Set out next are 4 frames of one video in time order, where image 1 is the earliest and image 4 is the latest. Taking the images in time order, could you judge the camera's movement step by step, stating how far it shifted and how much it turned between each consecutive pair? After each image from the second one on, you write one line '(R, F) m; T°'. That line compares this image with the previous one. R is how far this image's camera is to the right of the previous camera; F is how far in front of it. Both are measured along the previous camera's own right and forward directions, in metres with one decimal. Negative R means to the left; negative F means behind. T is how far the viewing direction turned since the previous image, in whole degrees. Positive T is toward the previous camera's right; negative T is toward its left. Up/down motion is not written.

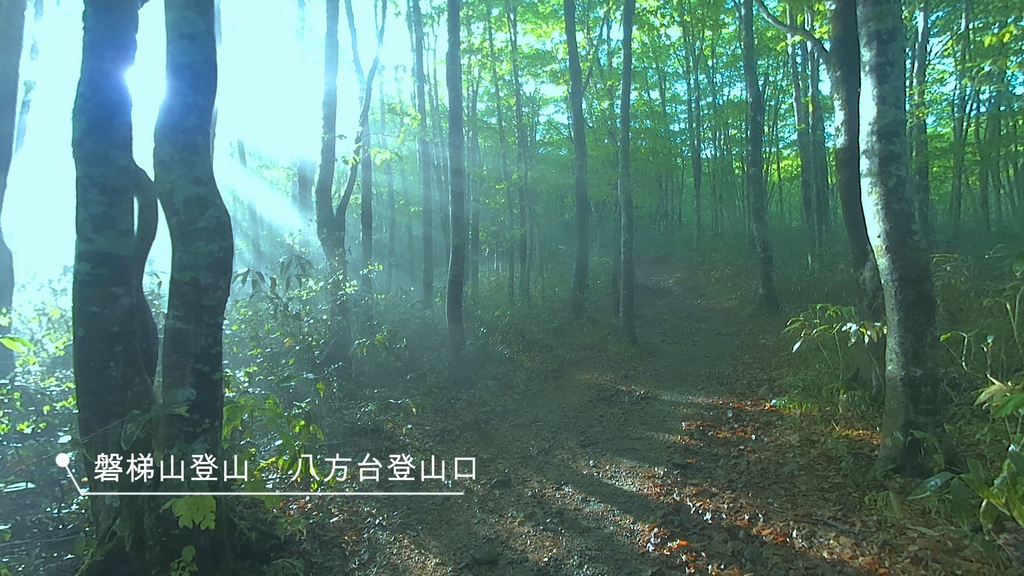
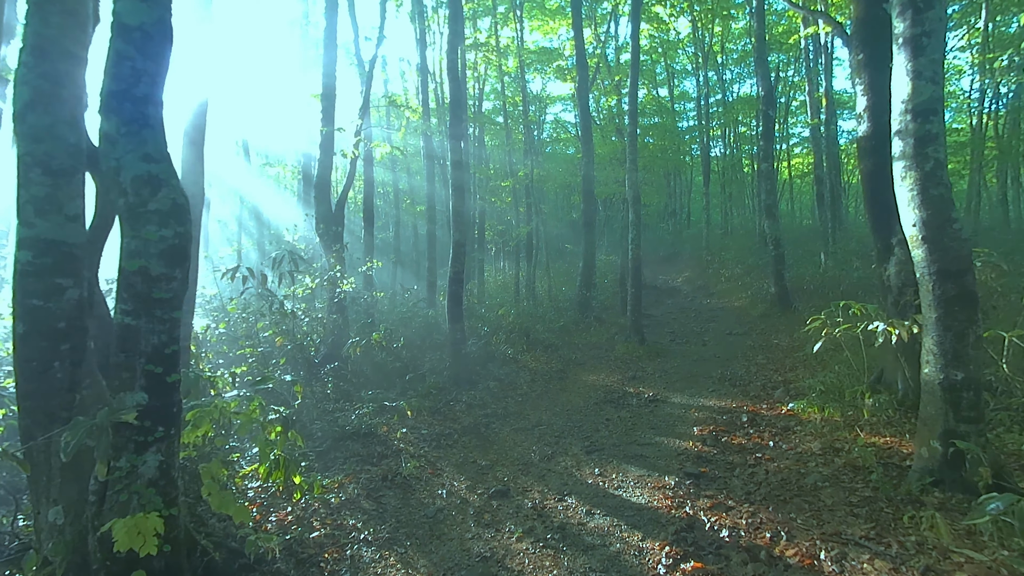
(+0.1, +0.4) m; -1°
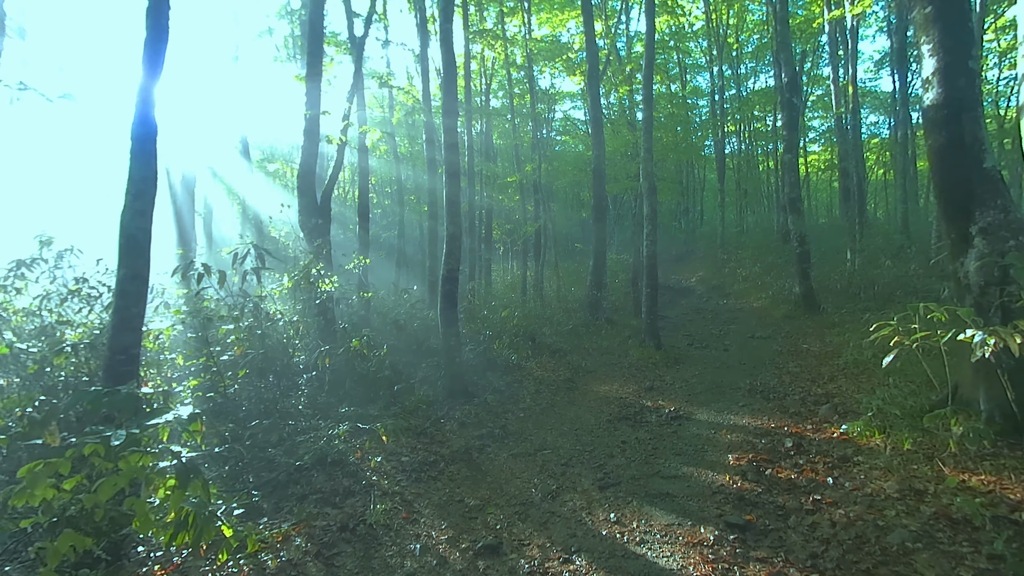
(+0.2, +1.2) m; -1°
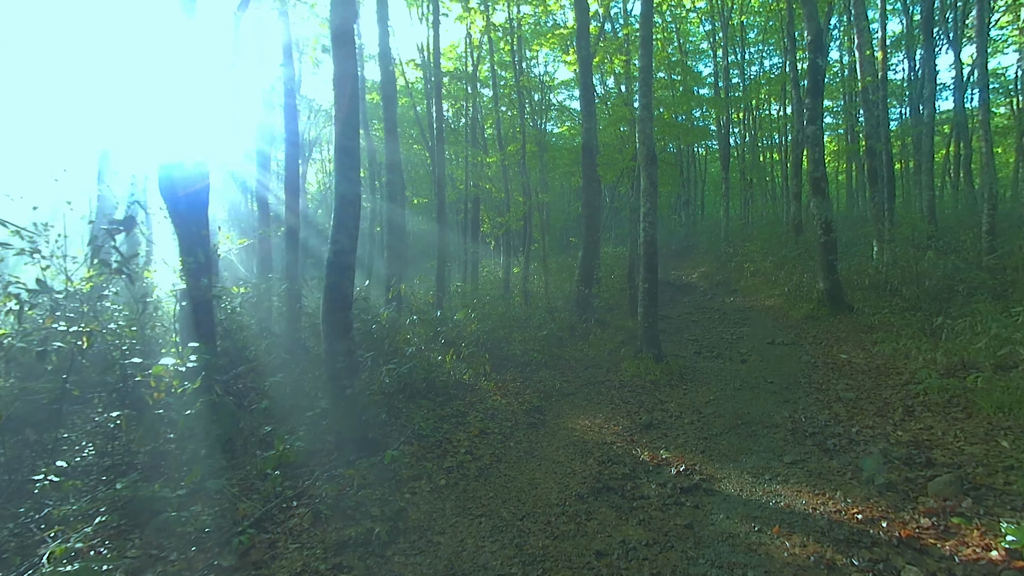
(+0.9, +3.1) m; 0°
